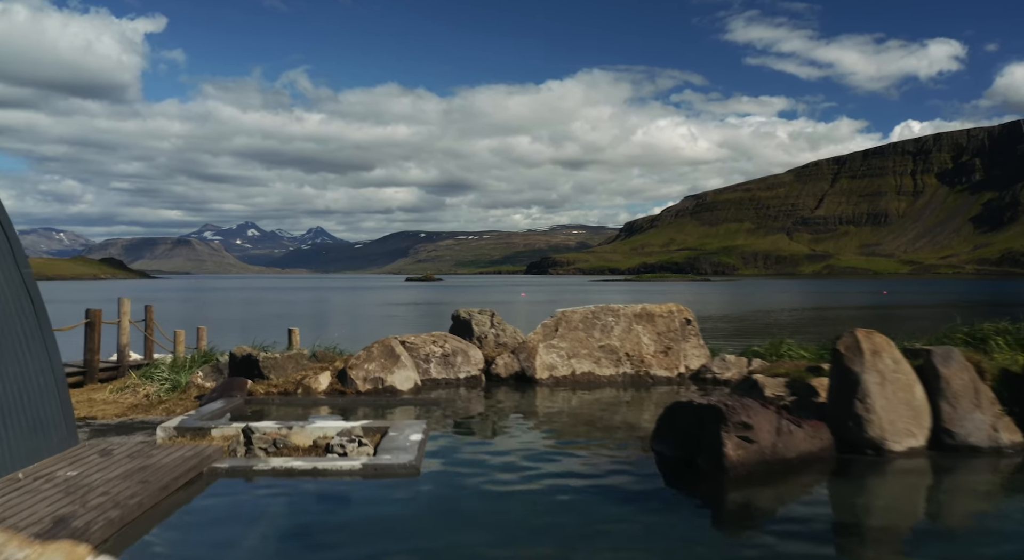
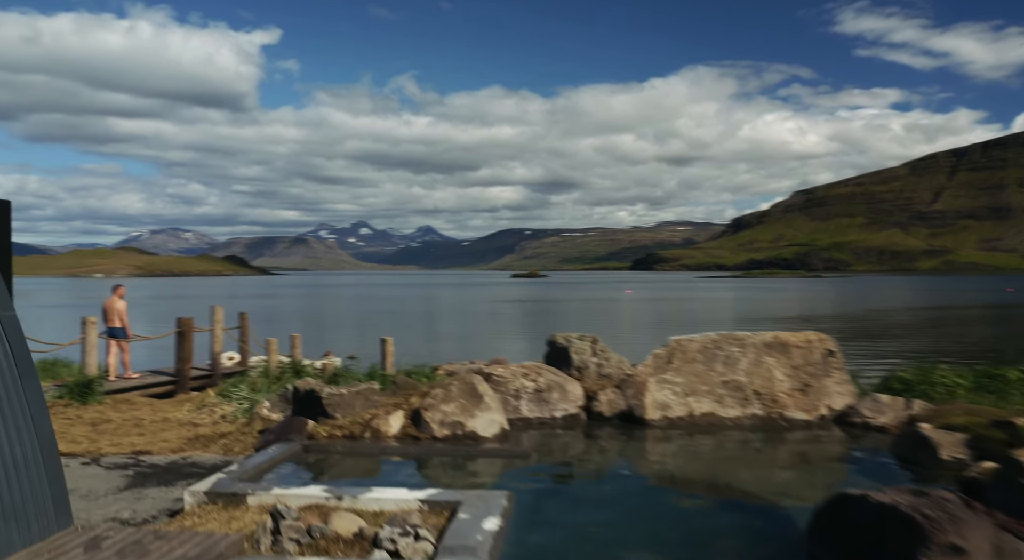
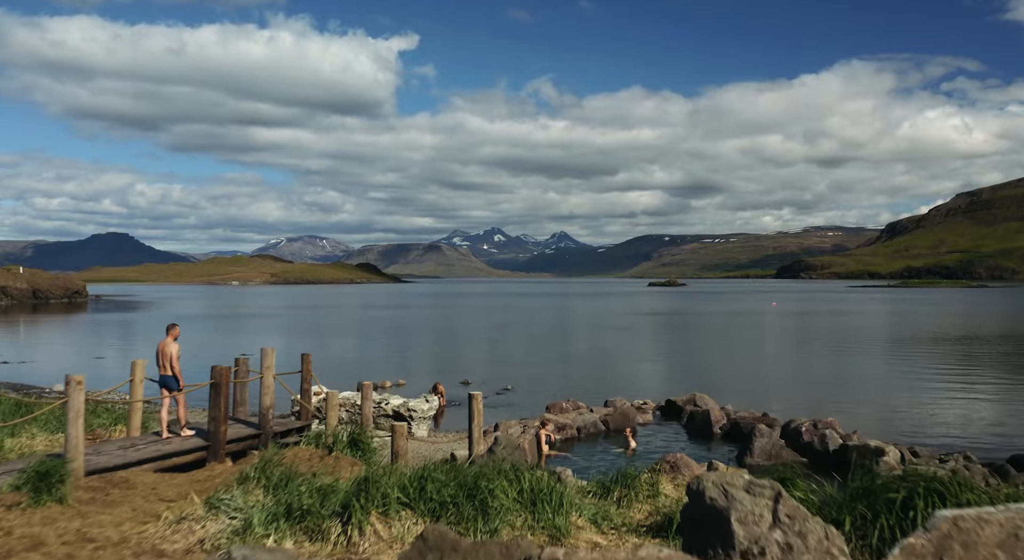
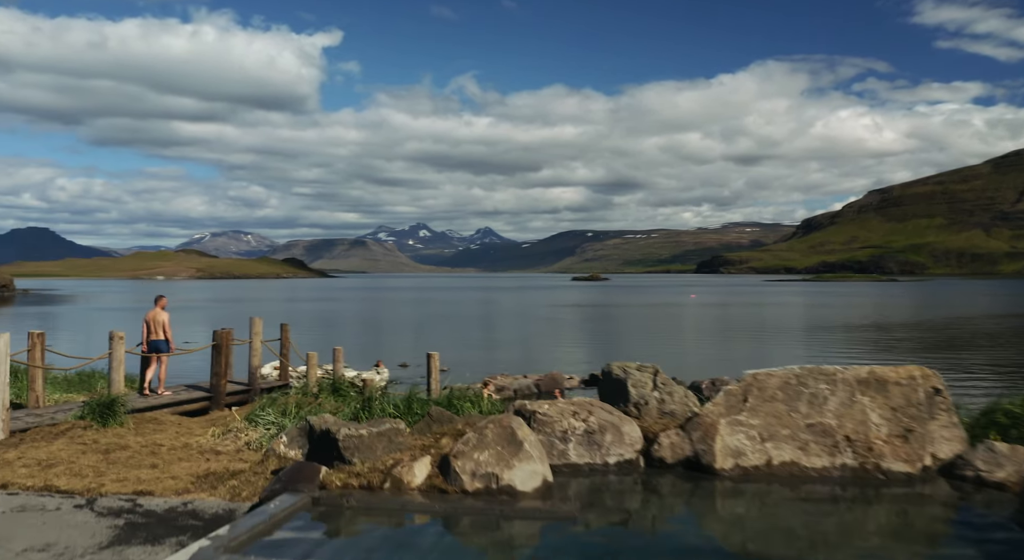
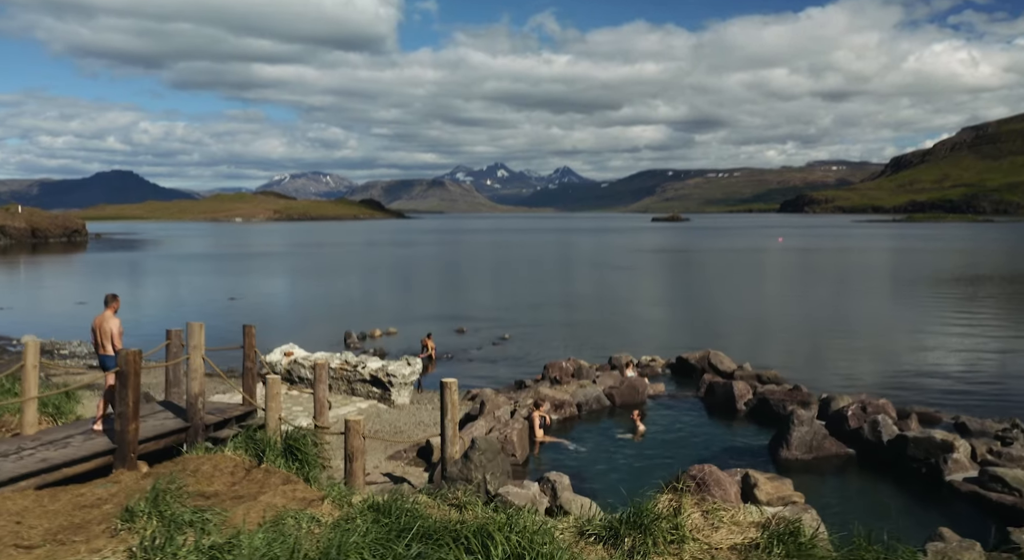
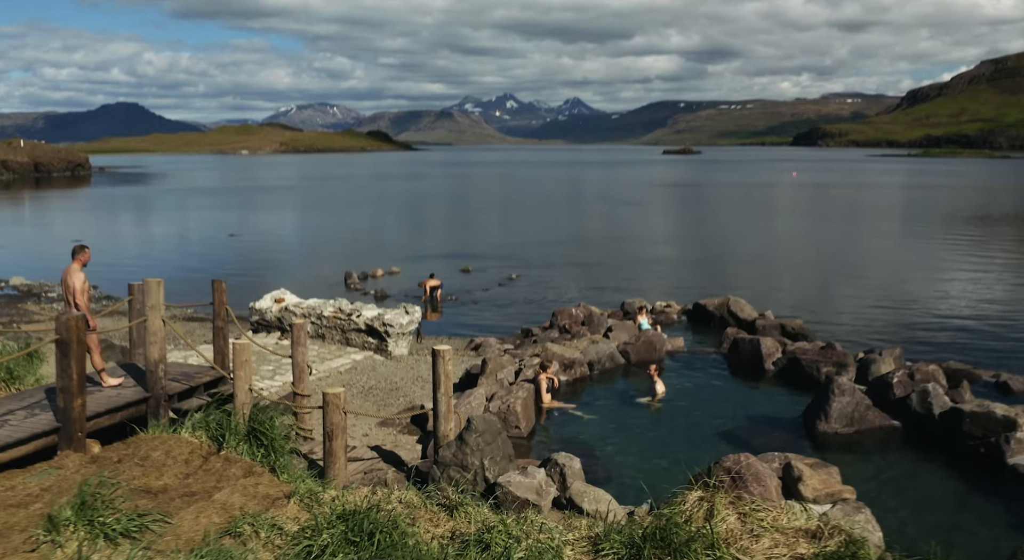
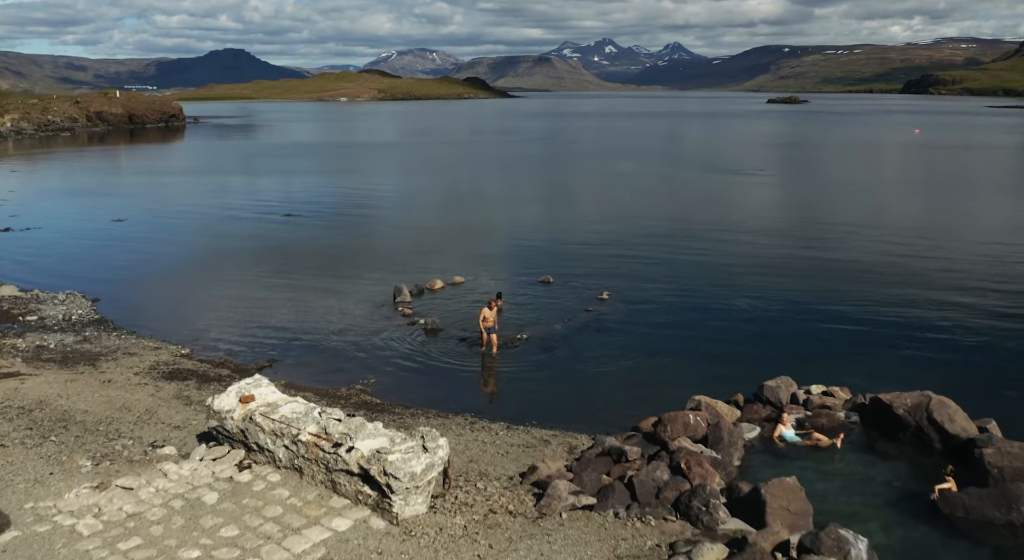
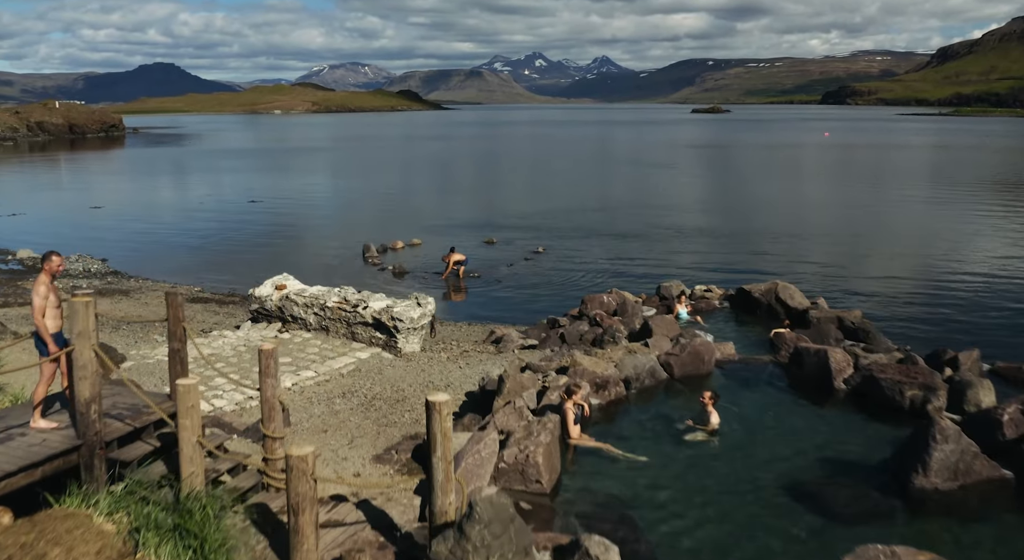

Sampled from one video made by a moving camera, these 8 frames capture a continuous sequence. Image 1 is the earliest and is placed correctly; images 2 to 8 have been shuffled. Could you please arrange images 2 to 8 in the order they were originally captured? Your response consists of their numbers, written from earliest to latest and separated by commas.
2, 4, 3, 5, 6, 8, 7
